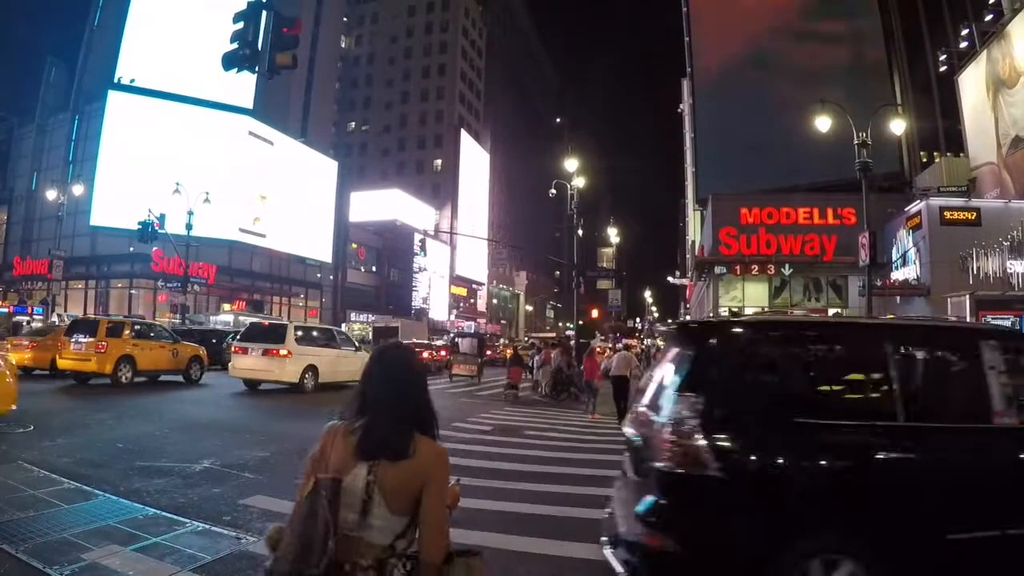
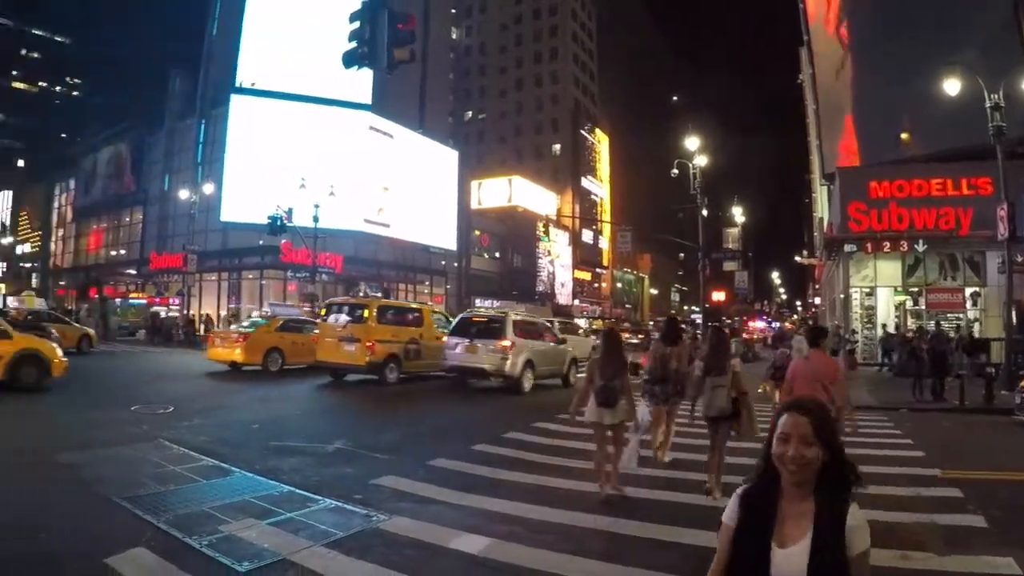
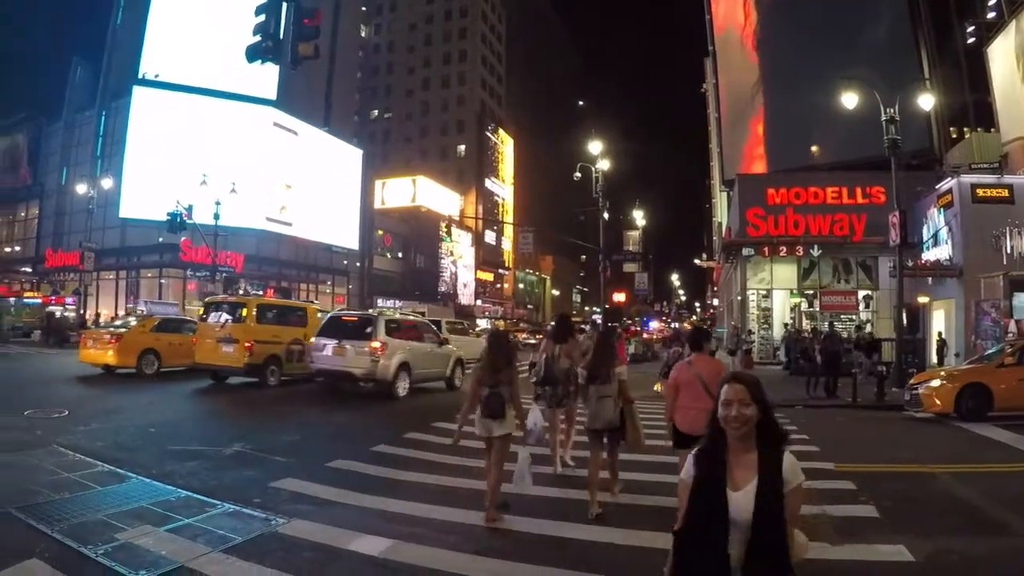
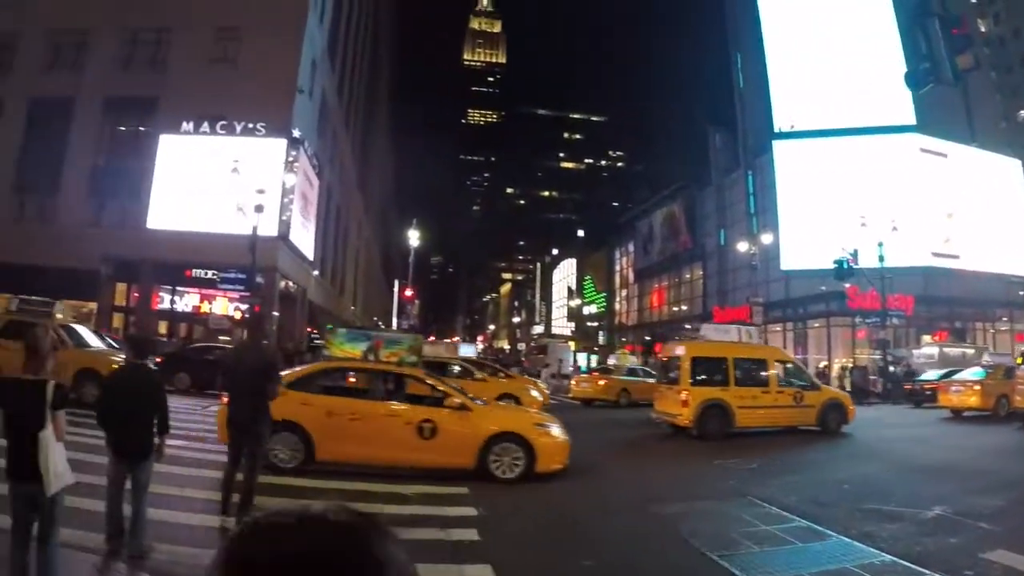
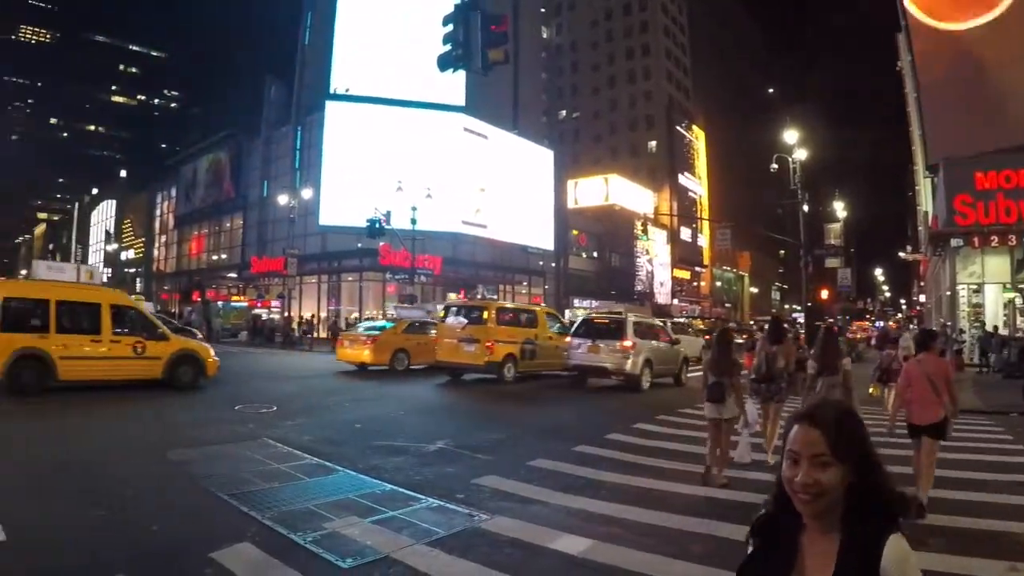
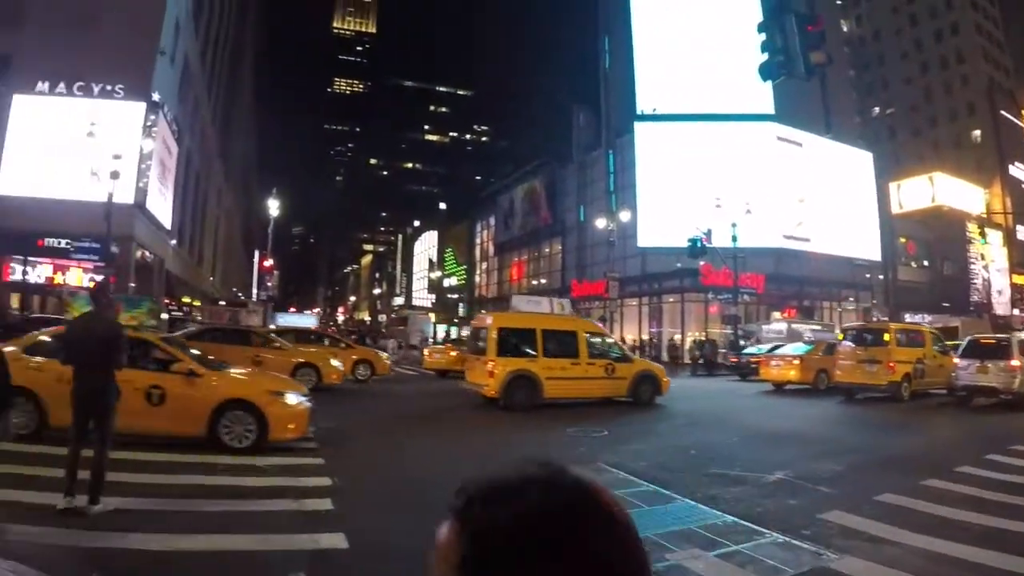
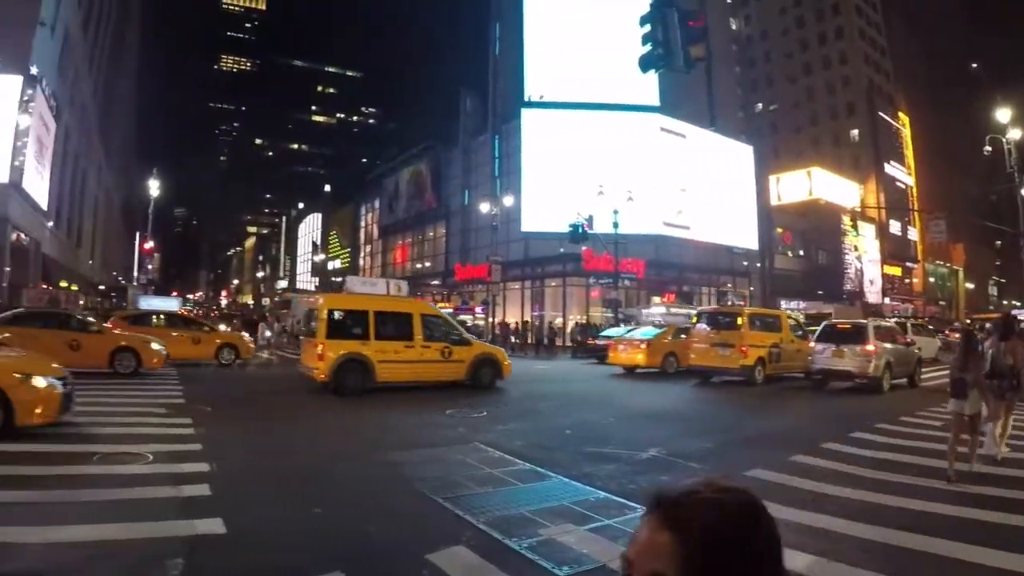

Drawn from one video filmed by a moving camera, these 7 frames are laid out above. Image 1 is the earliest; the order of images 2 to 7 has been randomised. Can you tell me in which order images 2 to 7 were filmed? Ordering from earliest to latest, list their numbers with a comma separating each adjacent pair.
3, 2, 5, 7, 6, 4
